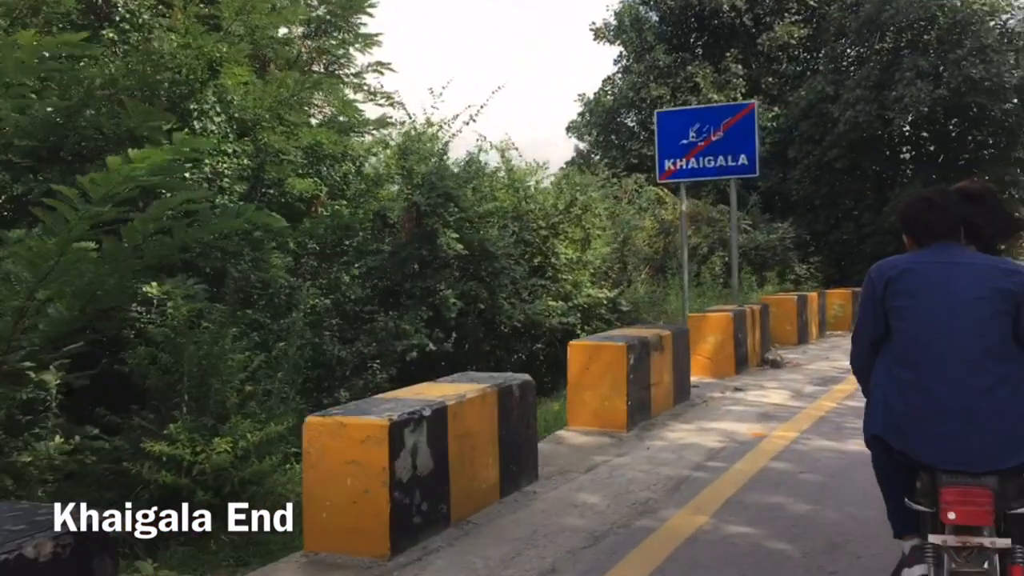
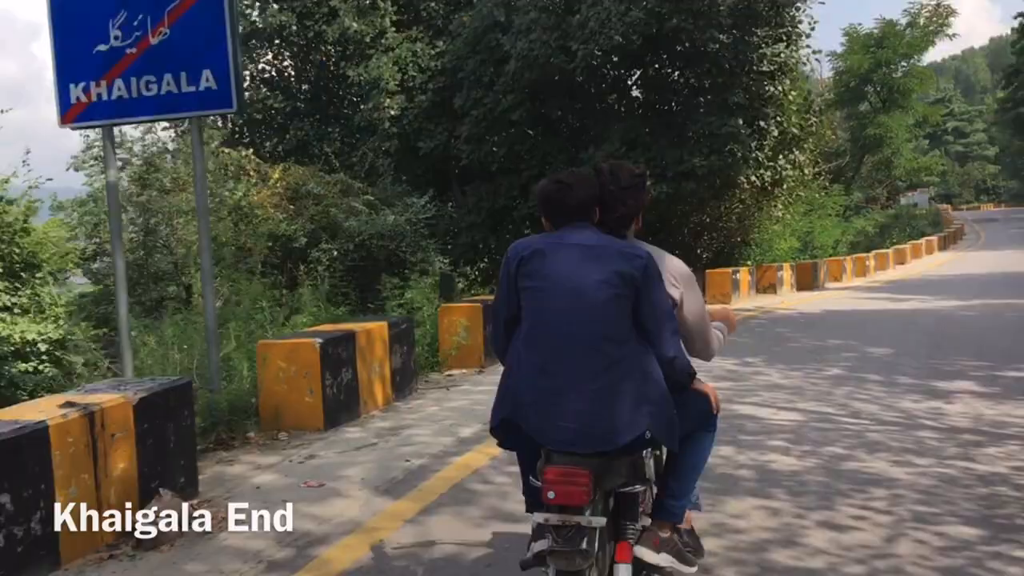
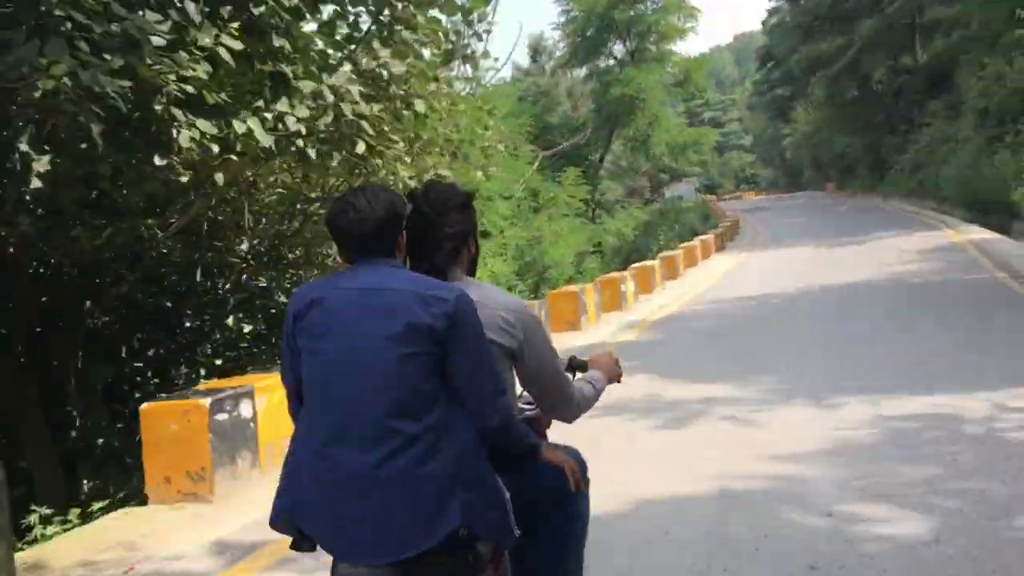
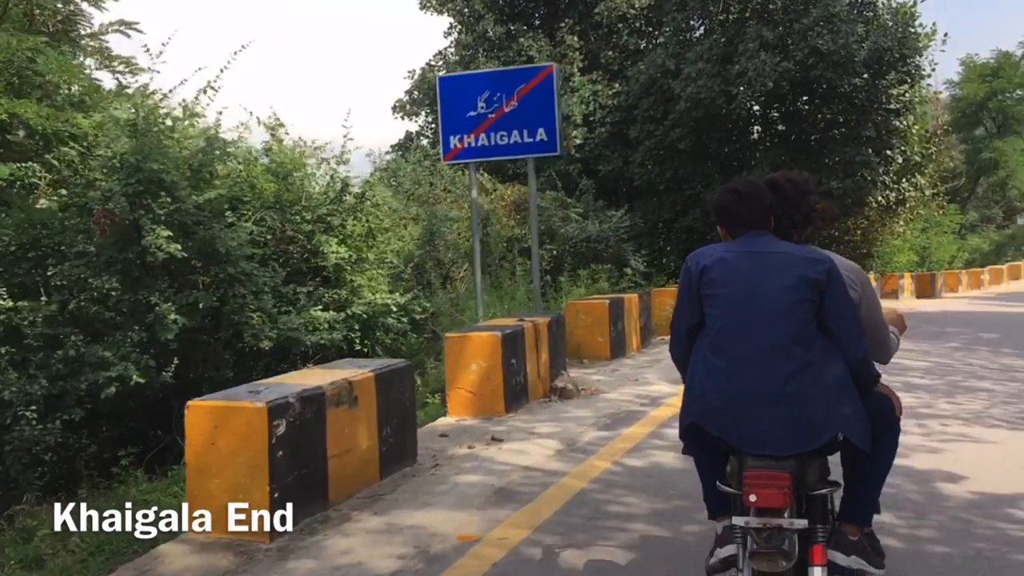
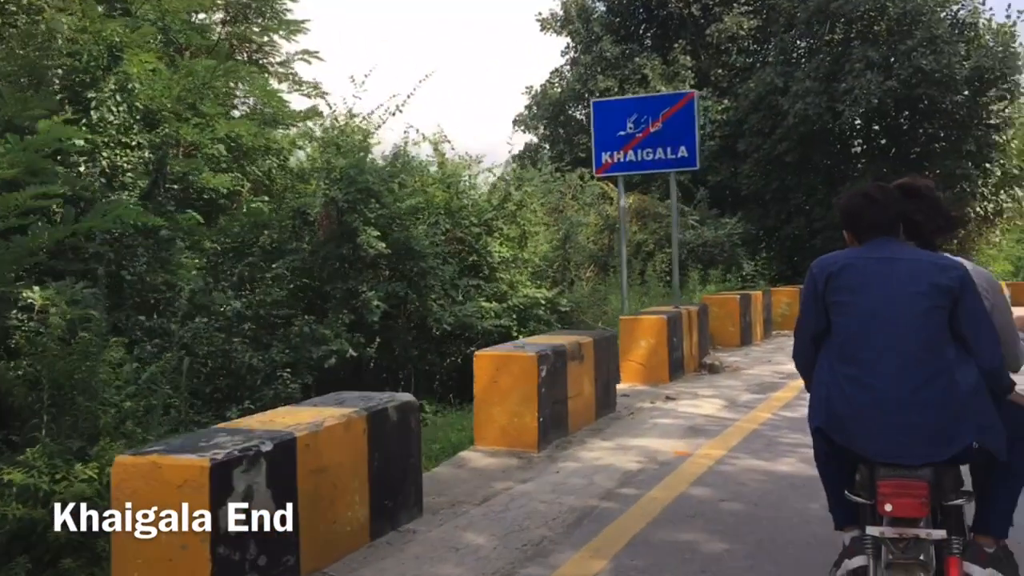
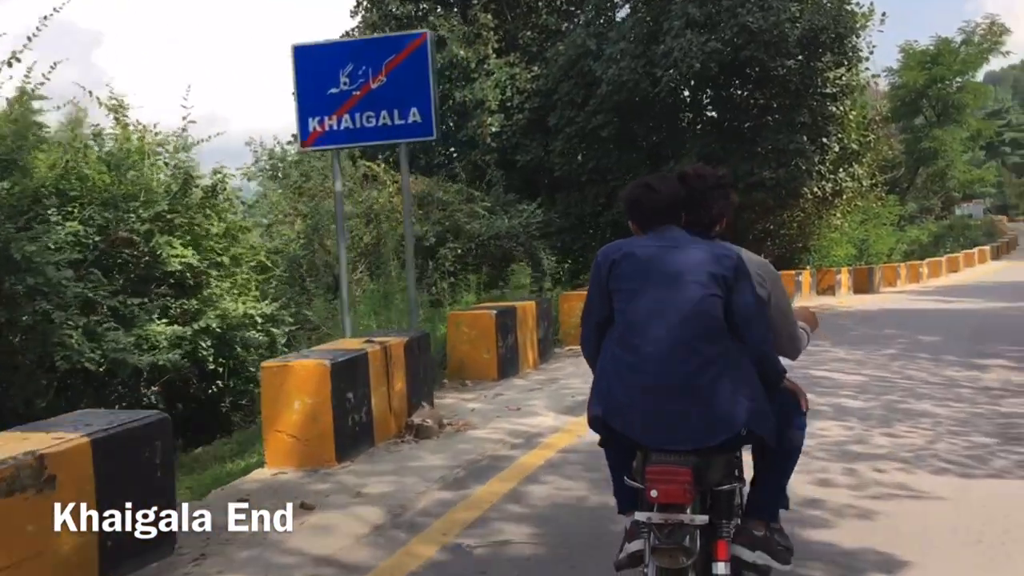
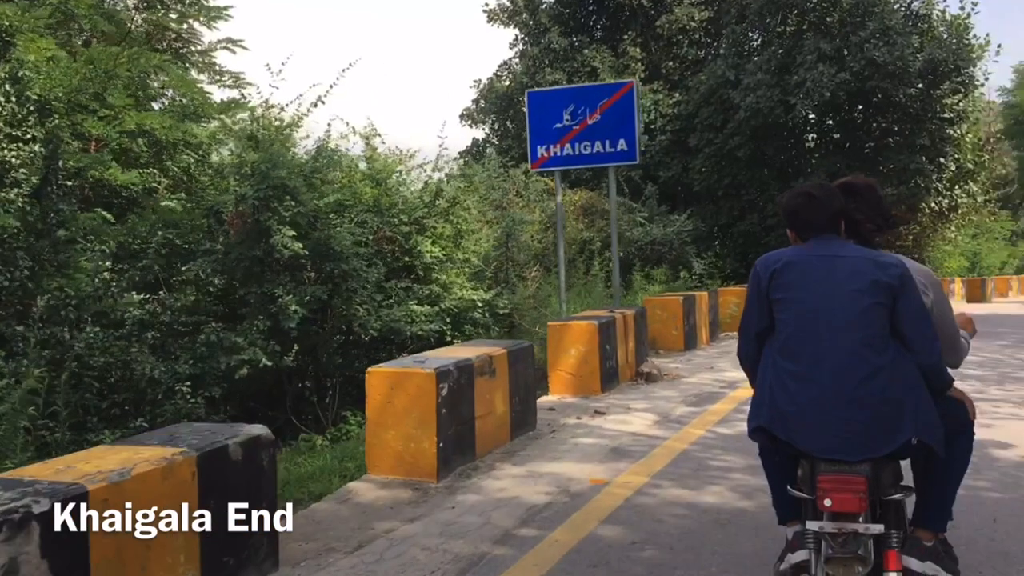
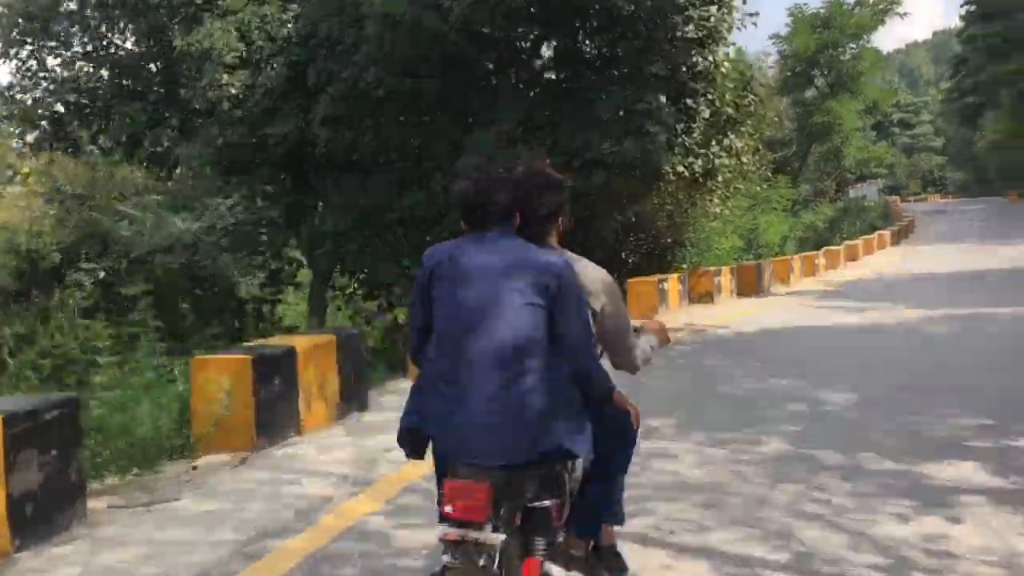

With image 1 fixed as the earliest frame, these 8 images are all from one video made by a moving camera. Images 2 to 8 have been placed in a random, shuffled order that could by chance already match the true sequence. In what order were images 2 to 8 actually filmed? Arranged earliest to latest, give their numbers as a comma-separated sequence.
5, 7, 4, 6, 2, 8, 3
